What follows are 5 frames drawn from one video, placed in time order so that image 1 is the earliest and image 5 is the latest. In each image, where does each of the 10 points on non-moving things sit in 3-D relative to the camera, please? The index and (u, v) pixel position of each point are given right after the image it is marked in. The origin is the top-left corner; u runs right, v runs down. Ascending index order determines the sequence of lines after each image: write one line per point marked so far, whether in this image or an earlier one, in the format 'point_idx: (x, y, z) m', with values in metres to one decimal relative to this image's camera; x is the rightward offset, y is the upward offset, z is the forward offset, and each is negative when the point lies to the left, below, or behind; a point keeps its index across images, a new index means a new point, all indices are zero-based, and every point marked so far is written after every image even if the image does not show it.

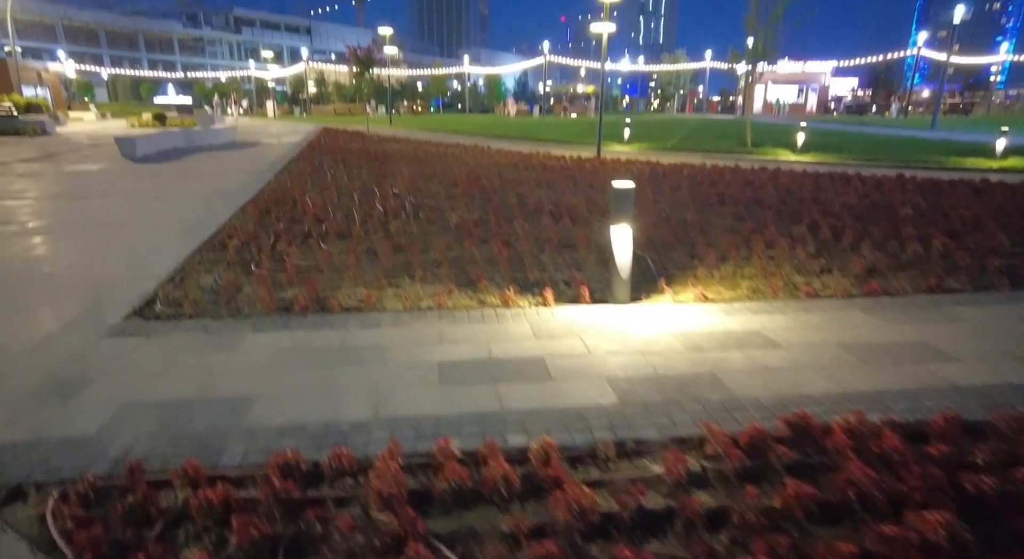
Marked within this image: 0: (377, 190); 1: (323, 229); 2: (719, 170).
0: (-2.3, +1.5, +10.5) m
1: (-2.3, +0.6, +7.3) m
2: (+4.9, +2.7, +14.5) m
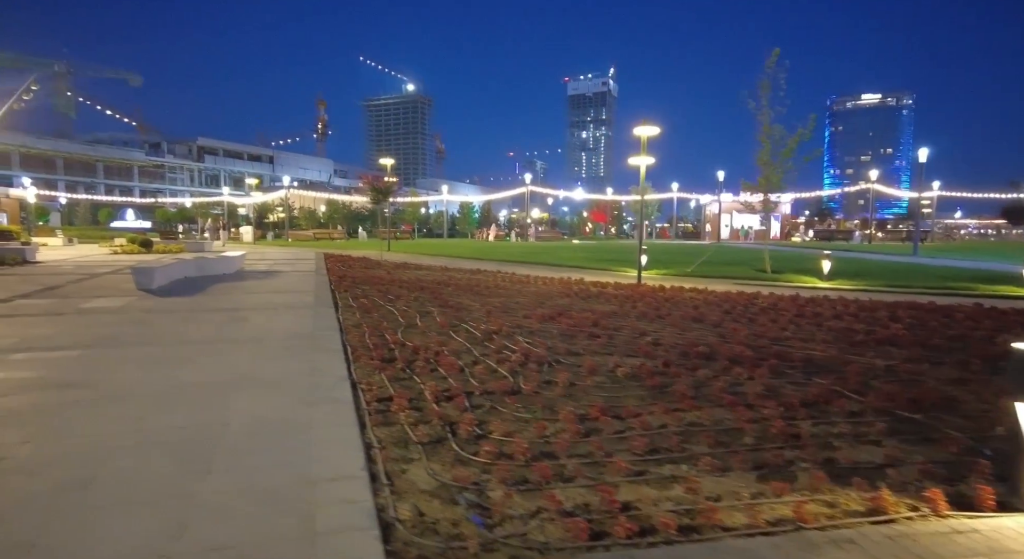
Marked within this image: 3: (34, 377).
0: (-0.6, -0.8, +9.3) m
1: (-0.3, -1.1, +6.0) m
2: (+6.5, -0.5, +13.9) m
3: (-5.0, -1.1, +6.4) m
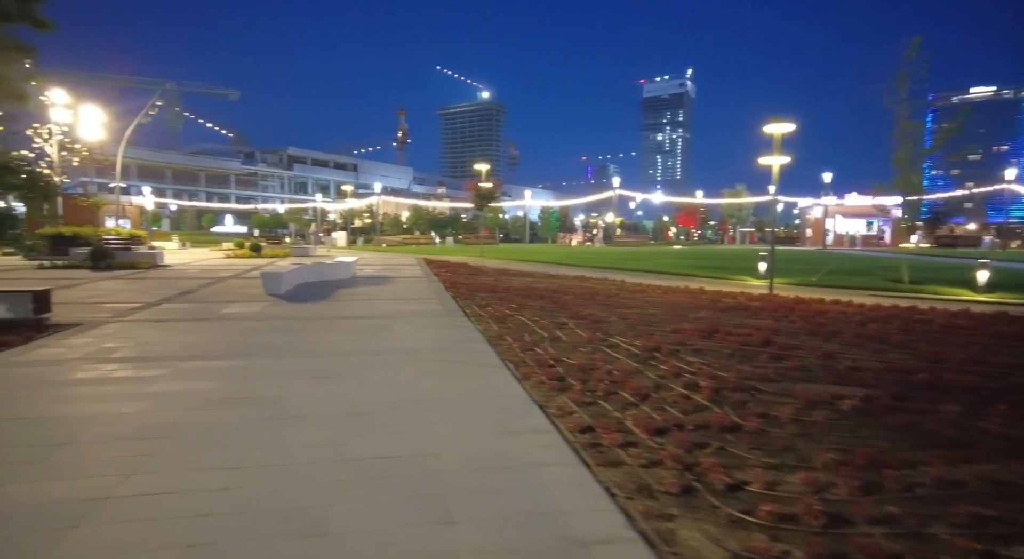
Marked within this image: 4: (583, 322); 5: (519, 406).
0: (+1.7, -0.9, +8.5) m
1: (+1.6, -1.2, +5.2) m
2: (+9.3, -0.7, +12.2) m
3: (-3.1, -1.2, +6.3) m
4: (+1.3, -0.8, +11.2) m
5: (0.0, -1.2, +5.5) m
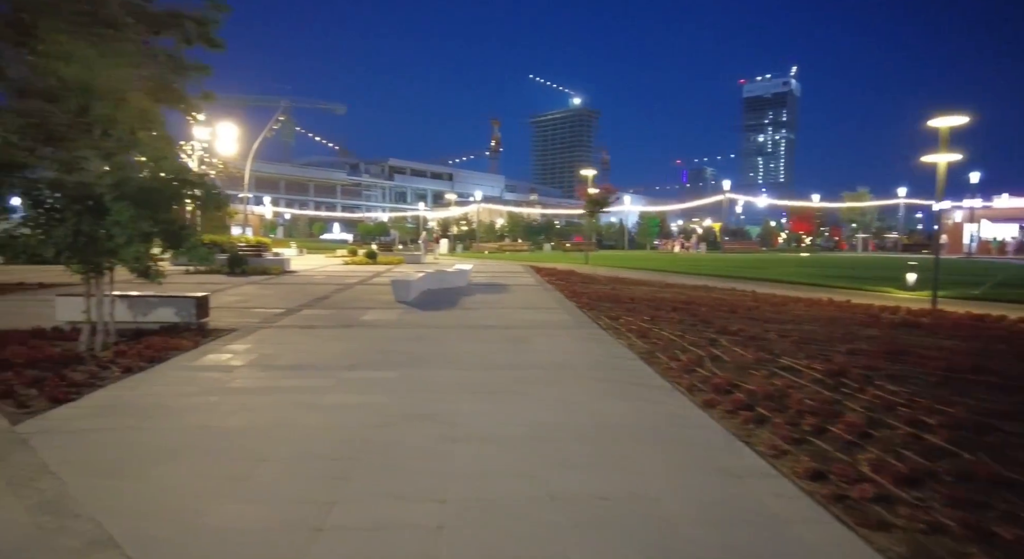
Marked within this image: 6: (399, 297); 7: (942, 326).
0: (+3.8, -1.1, +7.6) m
1: (+3.1, -1.4, +4.4) m
2: (+11.8, -1.0, +10.0) m
3: (-1.3, -1.3, +6.1) m
4: (+3.8, -1.0, +10.3) m
5: (+1.7, -1.3, +4.9) m
6: (-3.2, -0.5, +16.5) m
7: (+8.4, -0.9, +11.6) m
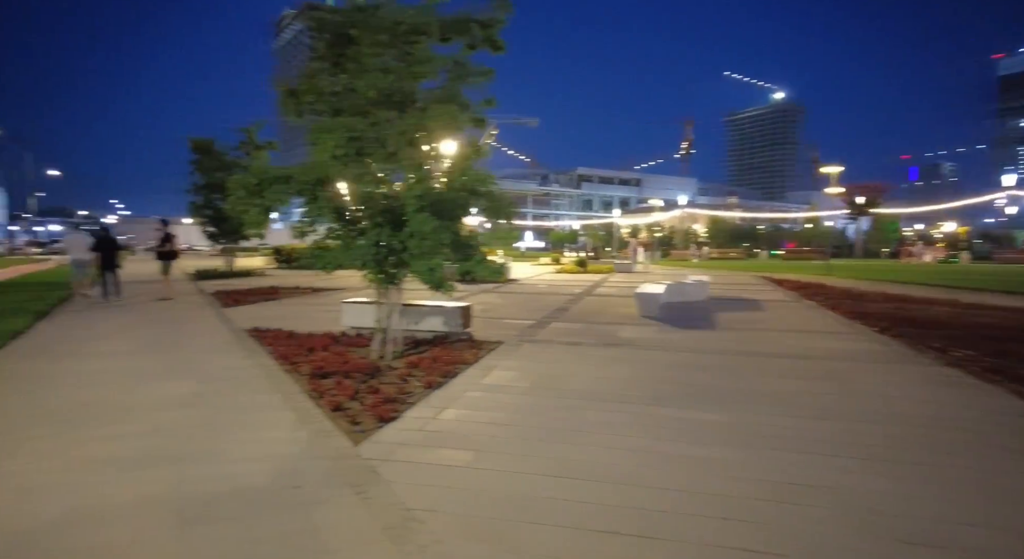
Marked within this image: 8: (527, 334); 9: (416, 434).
0: (+7.2, -1.4, +4.6) m
1: (+5.6, -1.6, +1.8) m
2: (+15.6, -1.5, +4.4) m
3: (+1.9, -1.5, +4.8) m
4: (+8.1, -1.3, +7.2) m
5: (+4.3, -1.5, +2.7) m
6: (+3.4, -0.8, +15.3) m
7: (+12.8, -1.3, +6.9) m
8: (+0.3, -1.1, +12.1) m
9: (-0.9, -1.4, +5.6) m
